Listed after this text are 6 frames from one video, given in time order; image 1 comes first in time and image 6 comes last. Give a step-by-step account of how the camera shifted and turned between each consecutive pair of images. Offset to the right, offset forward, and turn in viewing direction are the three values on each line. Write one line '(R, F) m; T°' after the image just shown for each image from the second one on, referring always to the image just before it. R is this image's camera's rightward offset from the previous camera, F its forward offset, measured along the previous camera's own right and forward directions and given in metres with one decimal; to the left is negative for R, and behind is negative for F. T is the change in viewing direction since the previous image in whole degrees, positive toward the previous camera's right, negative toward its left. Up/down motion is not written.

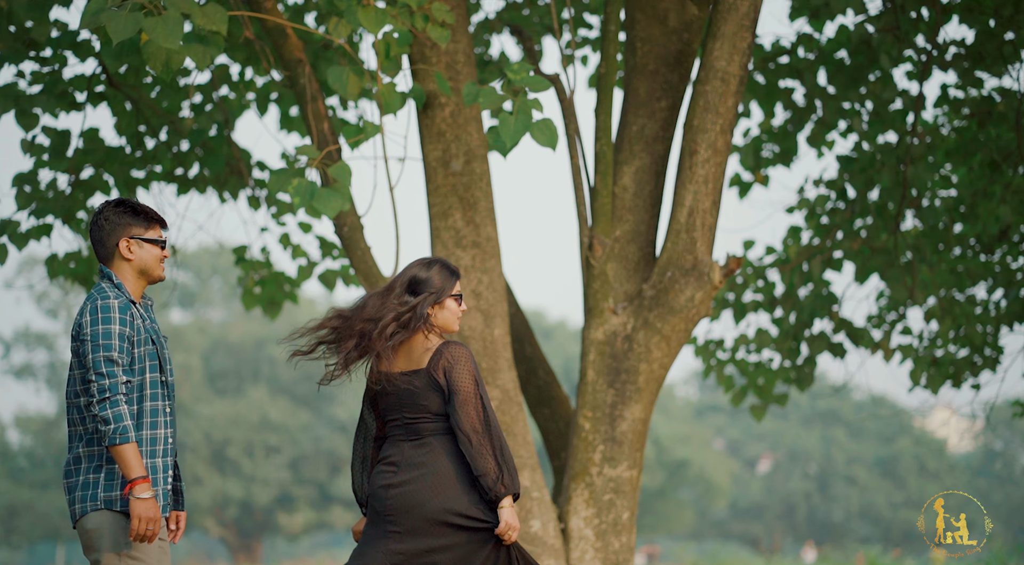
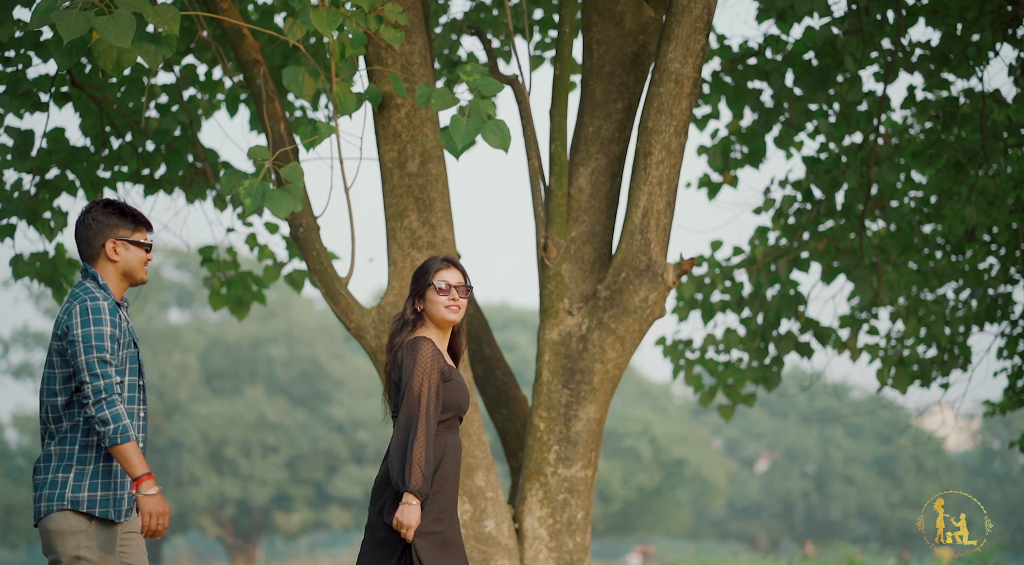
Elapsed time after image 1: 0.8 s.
(+0.5, -0.1) m; +1°
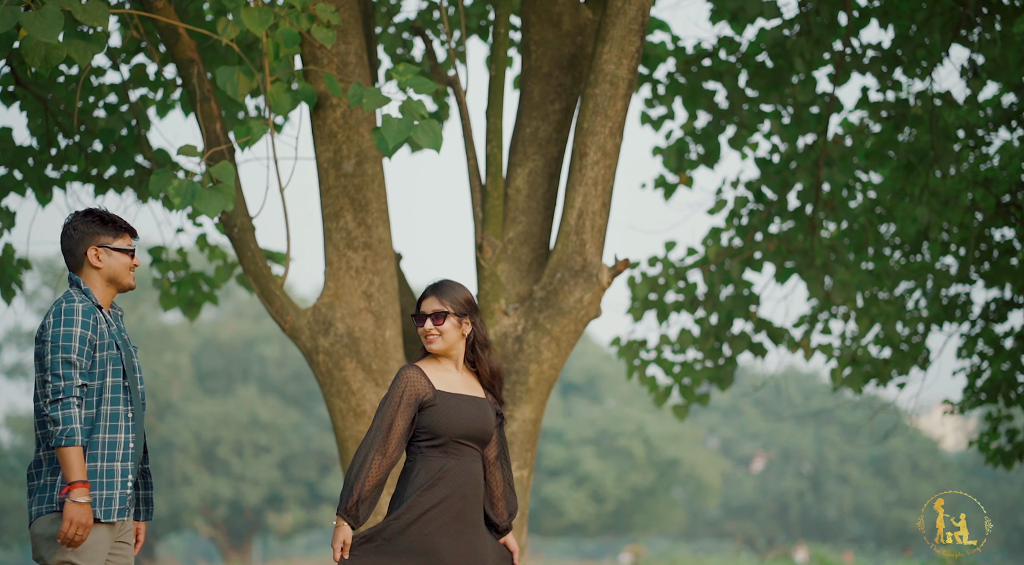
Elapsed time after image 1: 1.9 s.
(+0.7, 0.0) m; +1°
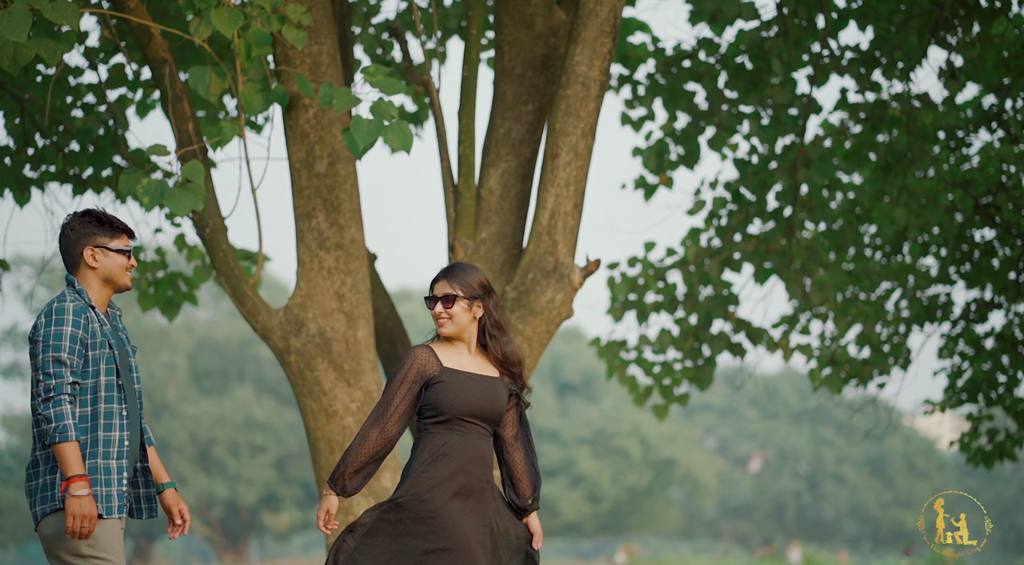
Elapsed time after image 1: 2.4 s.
(+0.3, 0.0) m; 0°
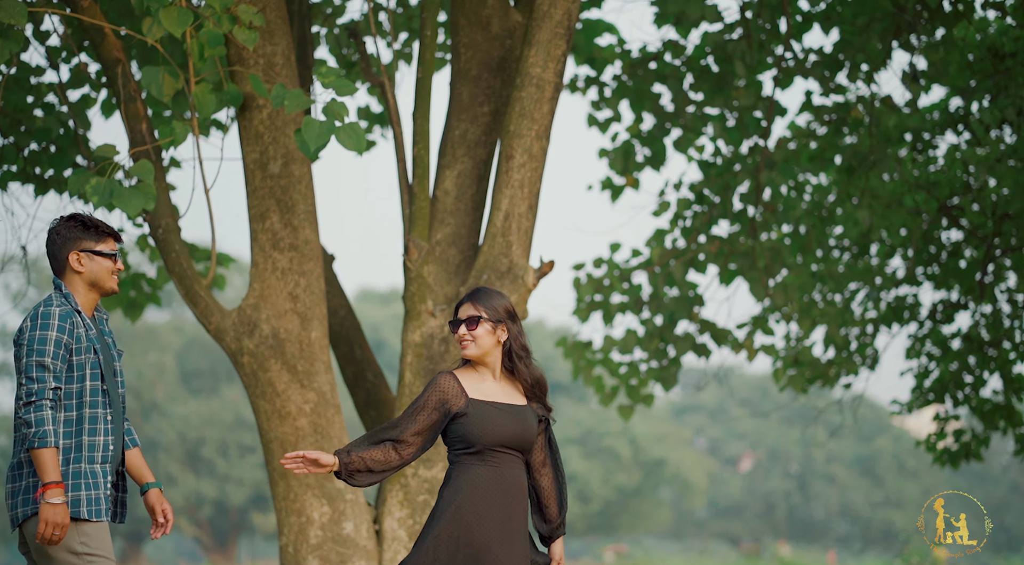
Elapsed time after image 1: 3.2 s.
(+0.5, 0.0) m; +1°
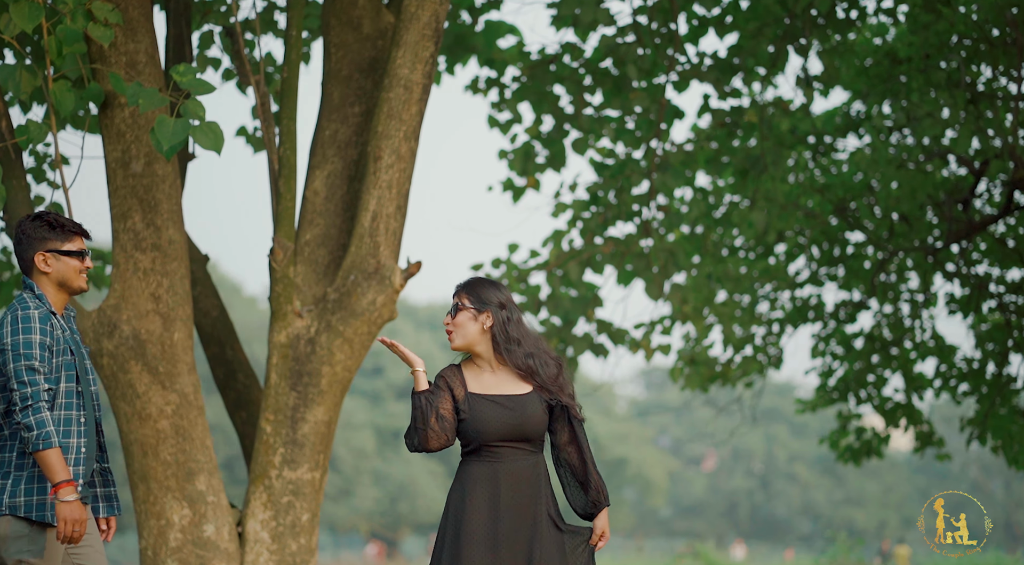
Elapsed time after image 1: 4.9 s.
(+1.3, -0.1) m; +3°
